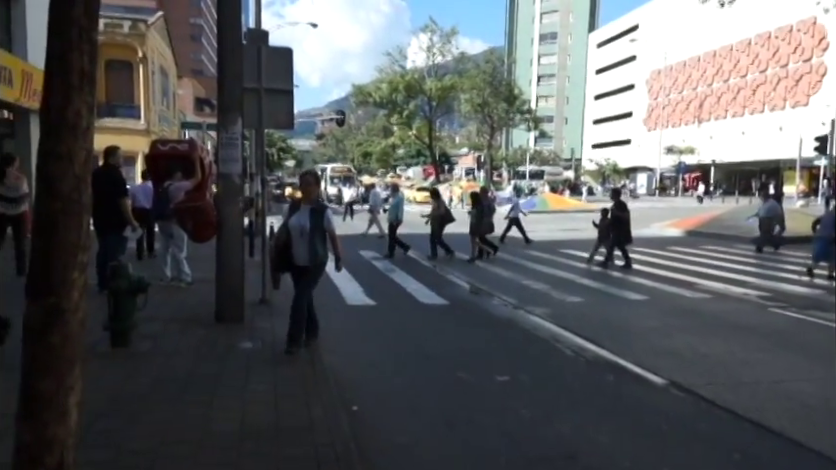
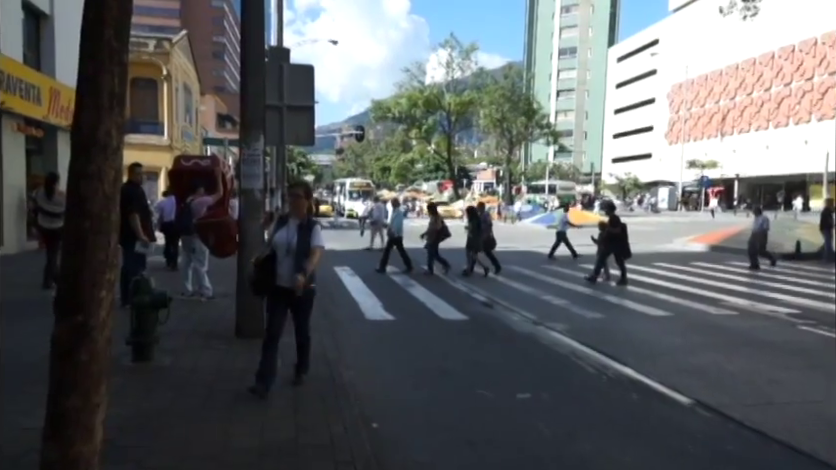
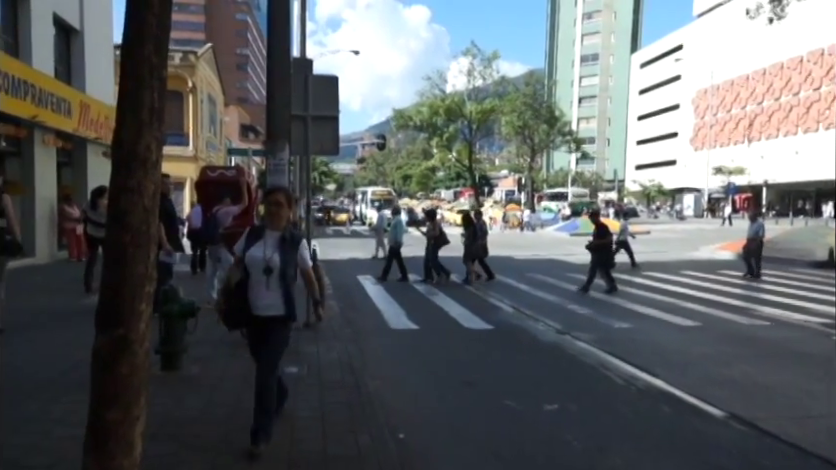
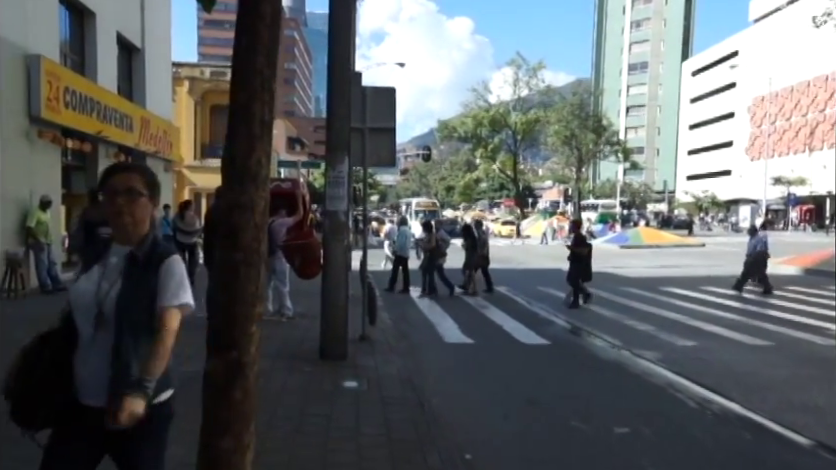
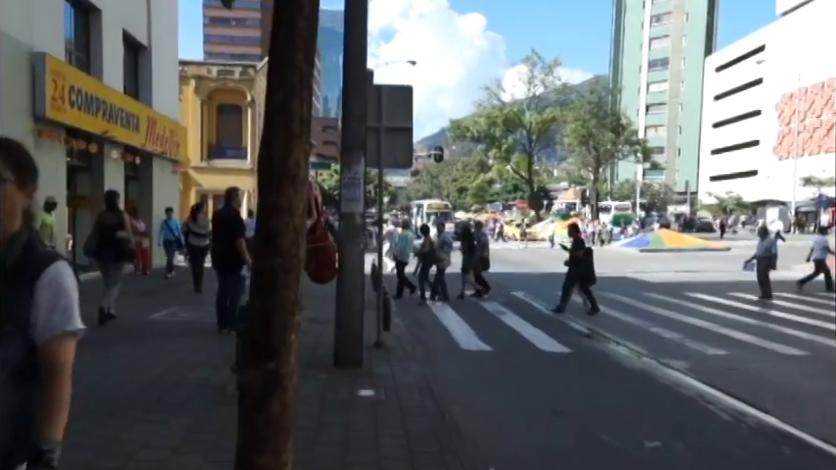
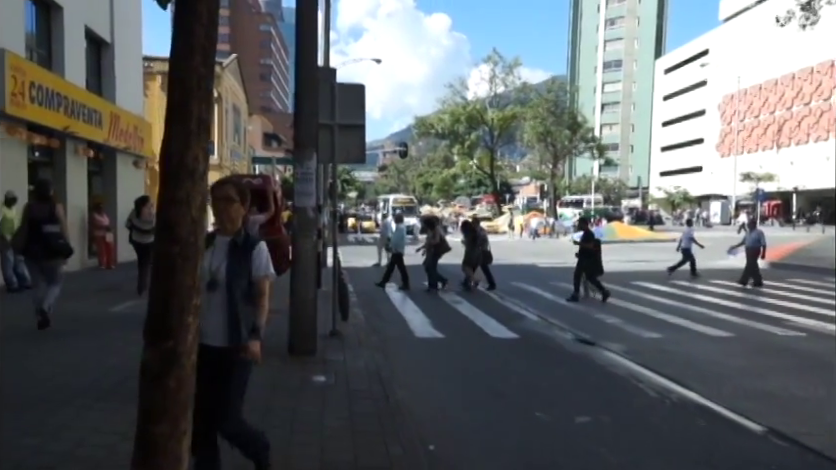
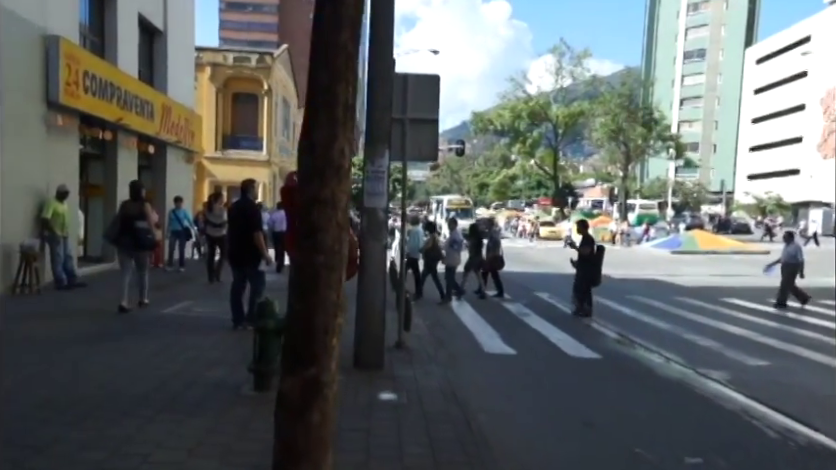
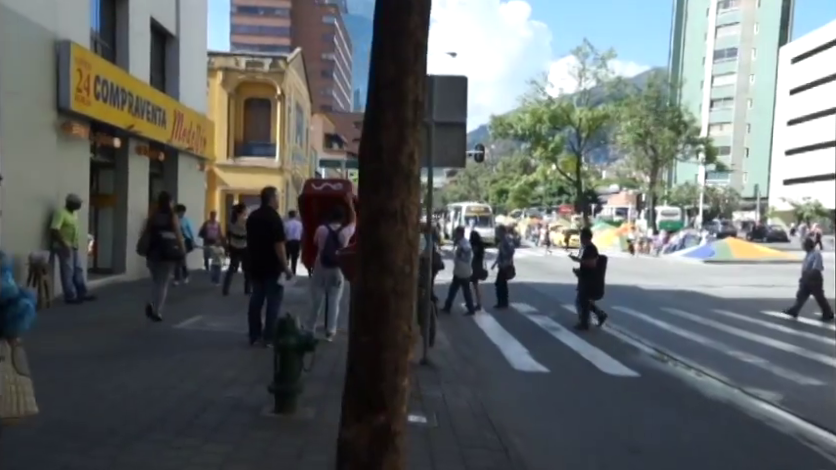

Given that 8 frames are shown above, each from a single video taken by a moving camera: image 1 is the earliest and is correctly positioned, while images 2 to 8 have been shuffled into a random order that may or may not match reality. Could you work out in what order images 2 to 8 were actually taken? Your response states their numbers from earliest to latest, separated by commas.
2, 3, 6, 4, 5, 7, 8
